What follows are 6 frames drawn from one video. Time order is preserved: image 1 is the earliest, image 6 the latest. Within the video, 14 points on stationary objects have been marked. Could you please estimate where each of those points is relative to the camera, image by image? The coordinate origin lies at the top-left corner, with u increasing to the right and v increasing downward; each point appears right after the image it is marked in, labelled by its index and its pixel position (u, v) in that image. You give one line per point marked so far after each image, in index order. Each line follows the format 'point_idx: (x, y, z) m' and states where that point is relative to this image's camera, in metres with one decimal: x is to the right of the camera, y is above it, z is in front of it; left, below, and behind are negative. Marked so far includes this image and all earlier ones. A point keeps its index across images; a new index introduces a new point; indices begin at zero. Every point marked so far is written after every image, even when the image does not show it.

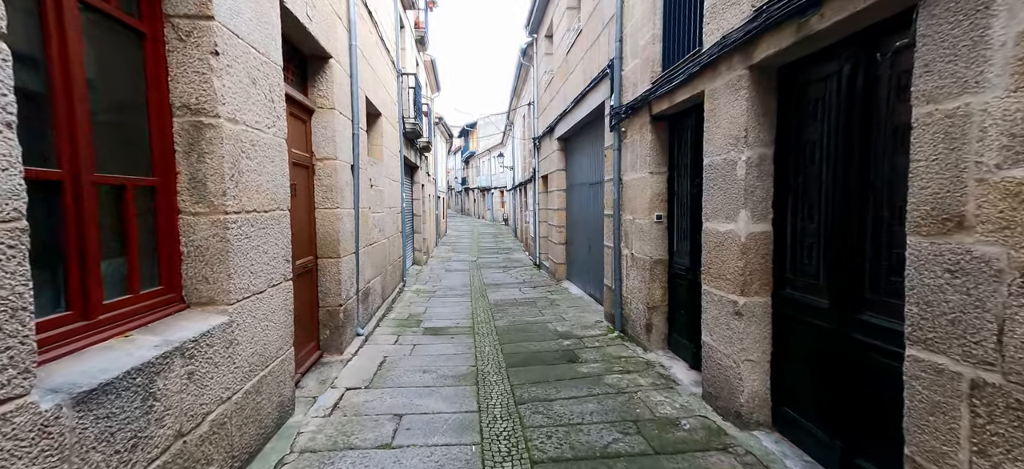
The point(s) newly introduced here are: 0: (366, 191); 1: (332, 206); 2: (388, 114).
0: (-1.8, +0.5, +5.1) m
1: (-1.7, +0.3, +3.8) m
2: (-2.0, +1.9, +6.7) m
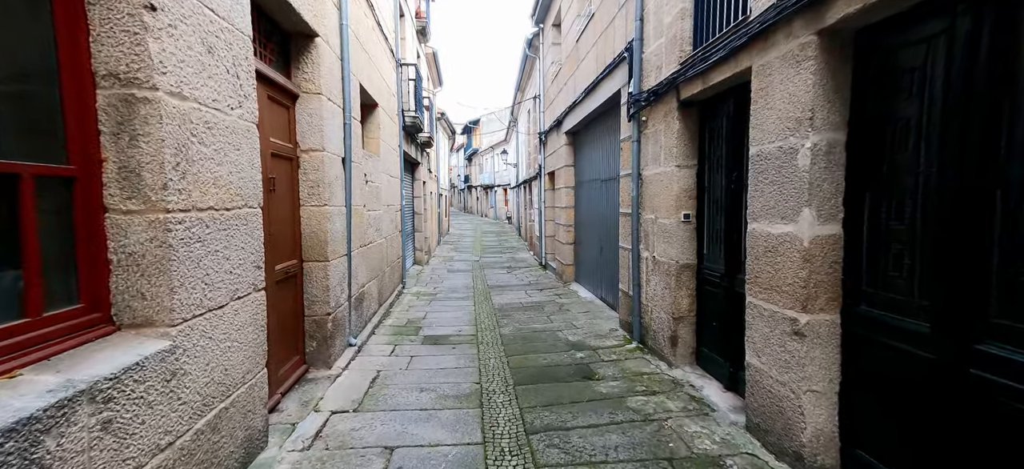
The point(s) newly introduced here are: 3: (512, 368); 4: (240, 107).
0: (-1.7, +0.5, +4.7) m
1: (-1.6, +0.3, +3.4) m
2: (-1.9, +1.9, +6.3) m
3: (0.0, -1.2, +3.7) m
4: (-1.4, +0.6, +2.1) m
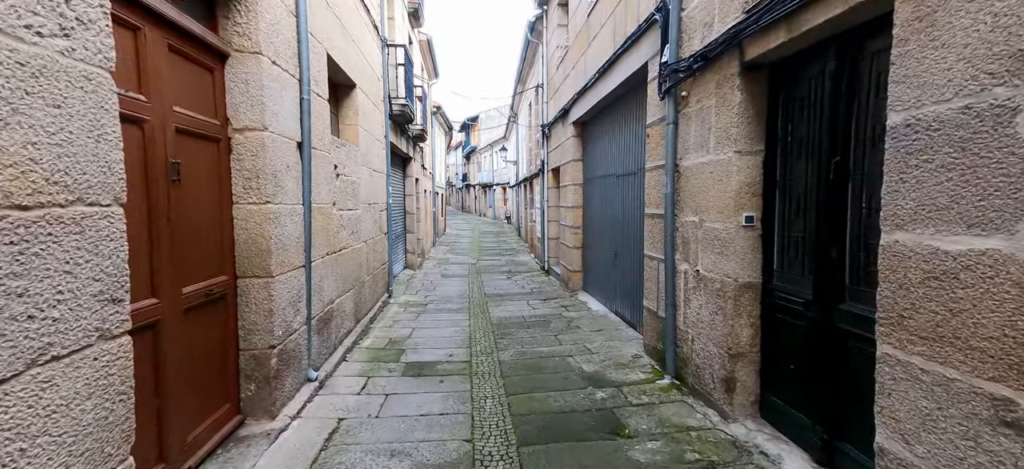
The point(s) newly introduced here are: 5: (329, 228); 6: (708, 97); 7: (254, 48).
0: (-1.7, +0.5, +3.8) m
1: (-1.6, +0.2, +2.6) m
2: (-1.9, +1.9, +5.5) m
3: (0.0, -1.2, +2.8) m
4: (-1.3, +0.6, +1.2) m
5: (-1.7, +0.1, +3.8) m
6: (+1.3, +0.9, +2.7) m
7: (-1.5, +1.1, +2.5) m
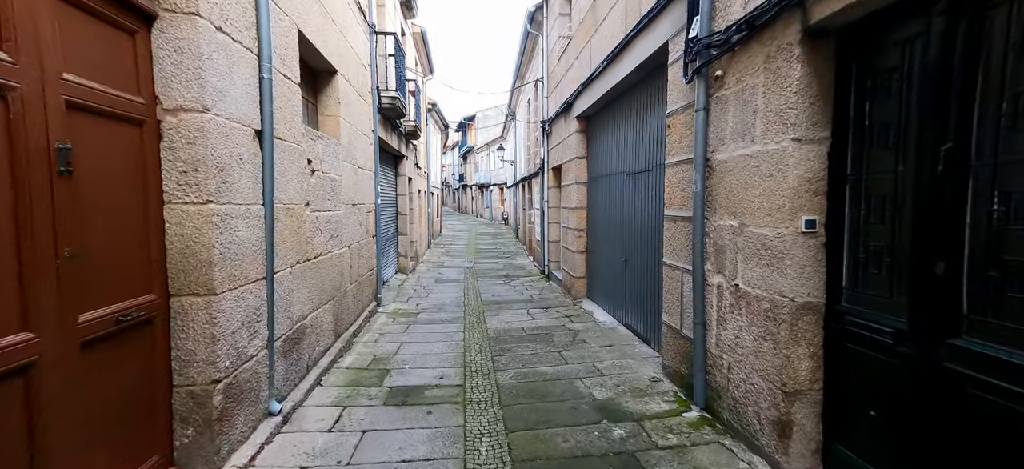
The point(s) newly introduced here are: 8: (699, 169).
0: (-1.7, +0.4, +3.3) m
1: (-1.6, +0.2, +2.1) m
2: (-1.9, +1.9, +4.9) m
3: (0.0, -1.3, +2.3) m
4: (-1.3, +0.6, +0.7) m
5: (-1.7, 0.0, +3.3) m
6: (+1.3, +0.9, +2.2) m
7: (-1.5, +1.1, +2.0) m
8: (+1.2, +0.4, +2.7) m
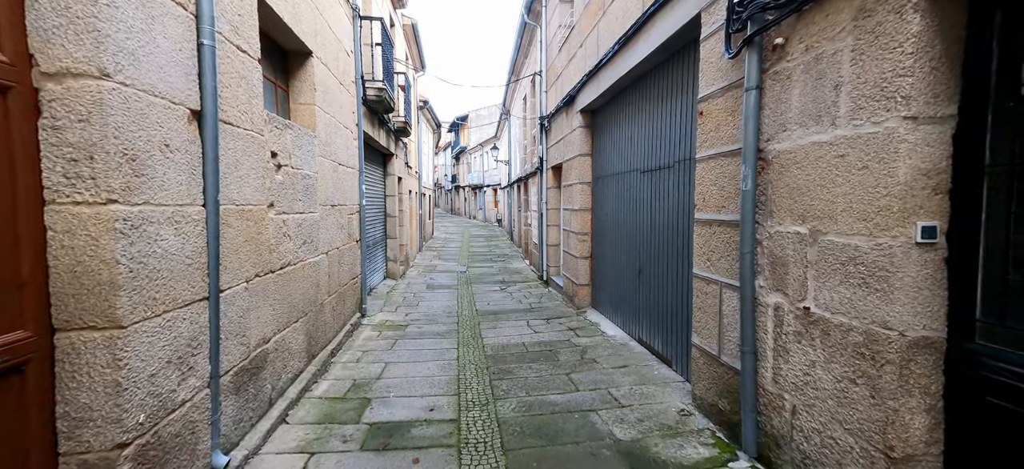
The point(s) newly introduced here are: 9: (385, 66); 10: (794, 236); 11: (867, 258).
0: (-1.6, +0.4, +2.7) m
1: (-1.5, +0.1, +1.5) m
2: (-1.9, +1.8, +4.4) m
3: (+0.1, -1.3, +1.8) m
4: (-1.2, +0.5, +0.2) m
5: (-1.7, 0.0, +2.8) m
6: (+1.3, +0.8, +1.7) m
7: (-1.5, +1.0, +1.4) m
8: (+1.2, +0.4, +2.2) m
9: (-2.0, +2.7, +6.7) m
10: (+1.3, 0.0, +1.9) m
11: (+1.3, -0.1, +1.6) m
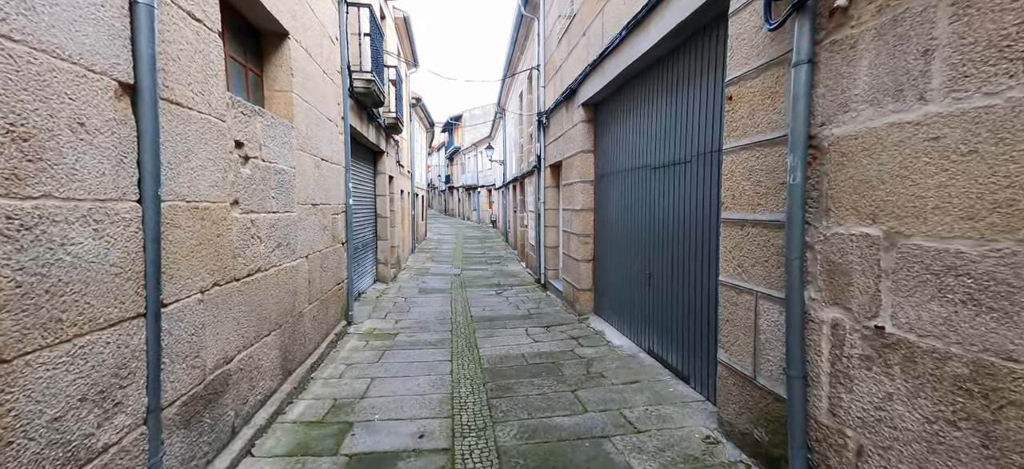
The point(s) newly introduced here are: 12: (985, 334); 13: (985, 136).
0: (-1.6, +0.4, +2.4) m
1: (-1.5, +0.1, +1.1) m
2: (-1.9, +1.8, +4.0) m
3: (+0.1, -1.3, +1.4) m
4: (-1.2, +0.5, -0.2) m
5: (-1.6, 0.0, +2.4) m
6: (+1.3, +0.8, +1.4) m
7: (-1.5, +1.0, +1.1) m
8: (+1.3, +0.4, +1.8) m
9: (-2.1, +2.7, +6.3) m
10: (+1.3, 0.0, +1.6) m
11: (+1.4, -0.1, +1.2) m
12: (+1.4, -0.3, +1.2) m
13: (+1.4, +0.3, +1.2) m
